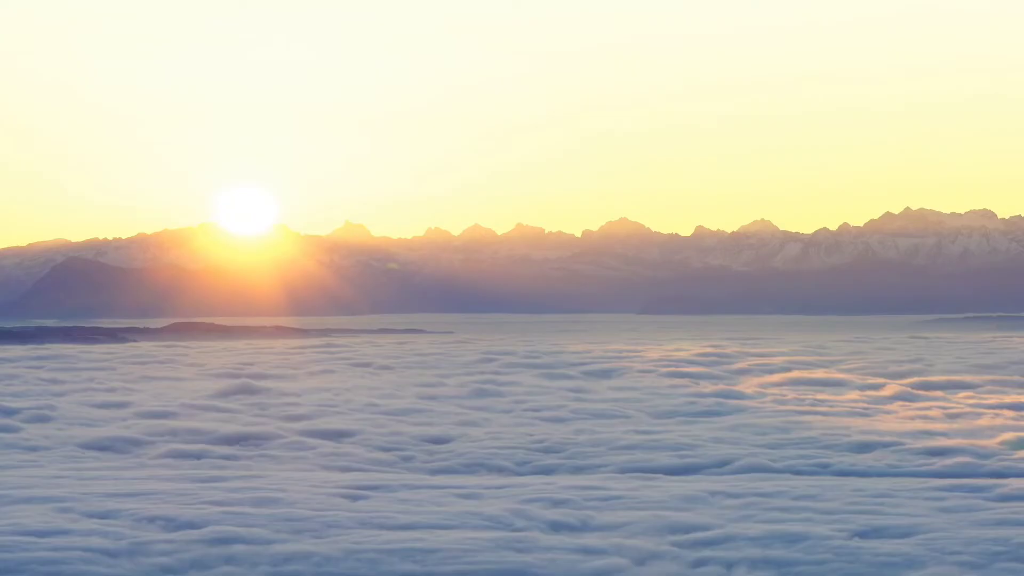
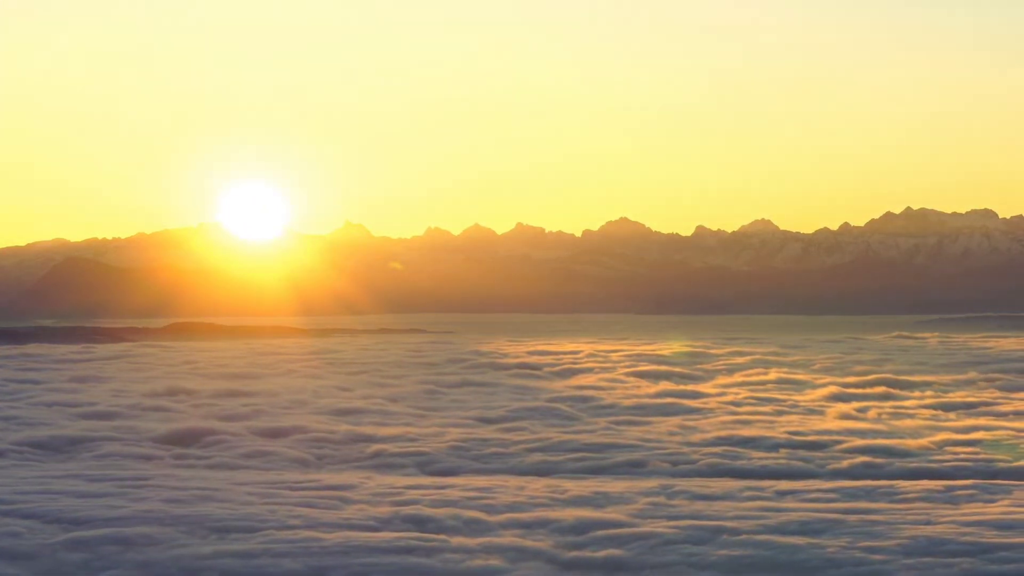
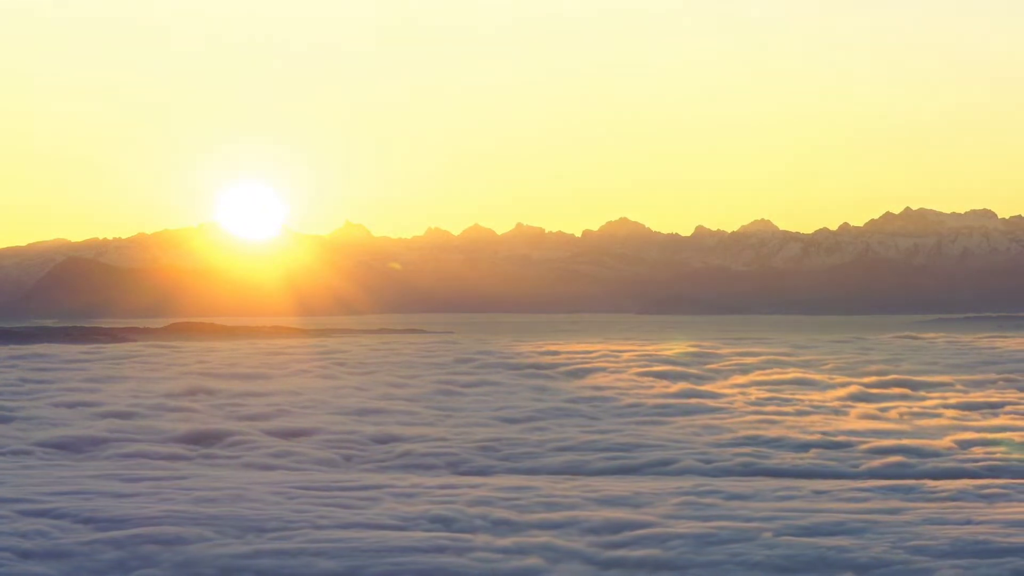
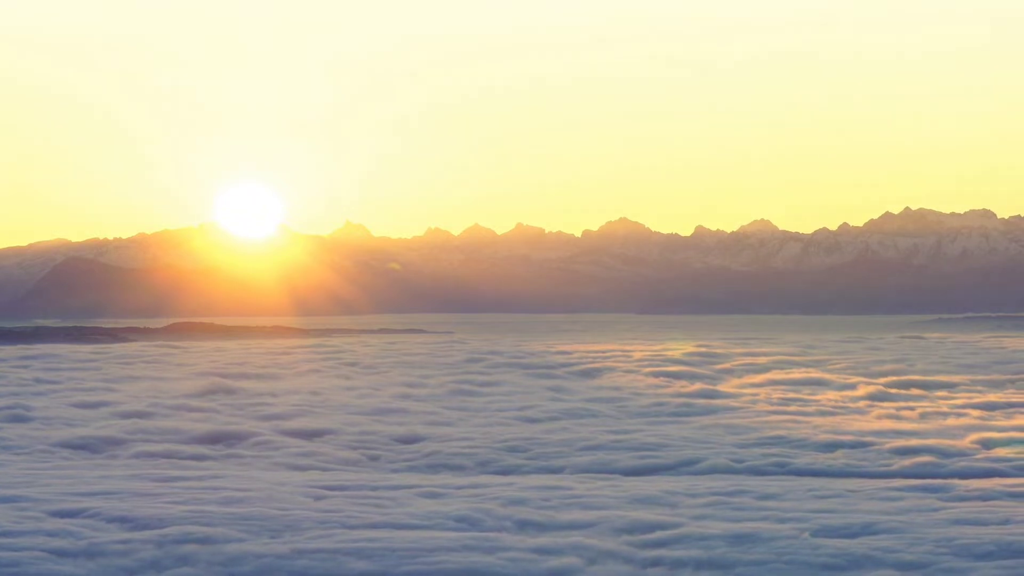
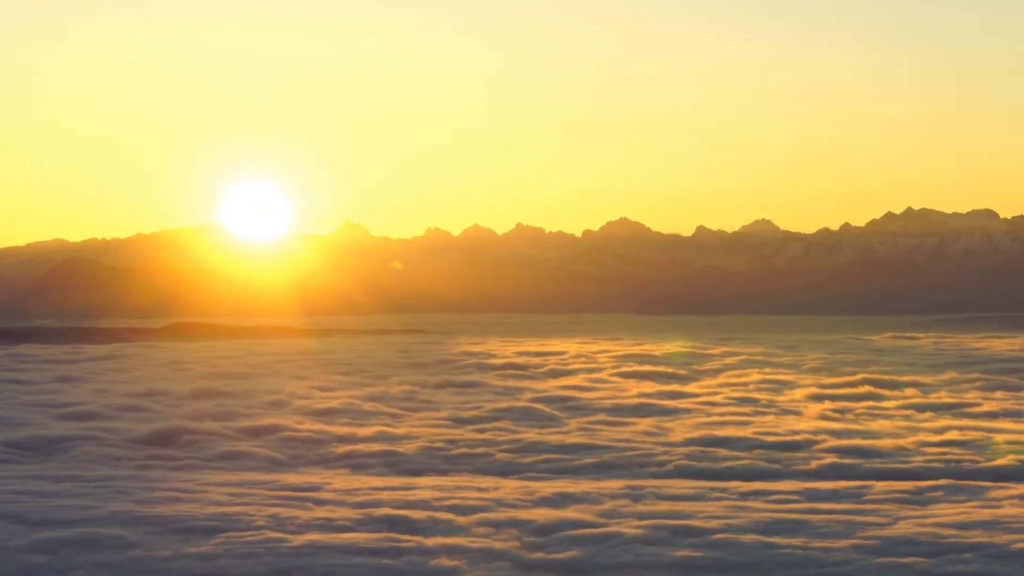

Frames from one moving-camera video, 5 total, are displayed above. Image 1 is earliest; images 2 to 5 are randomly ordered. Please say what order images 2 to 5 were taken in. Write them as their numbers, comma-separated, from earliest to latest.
4, 3, 2, 5
